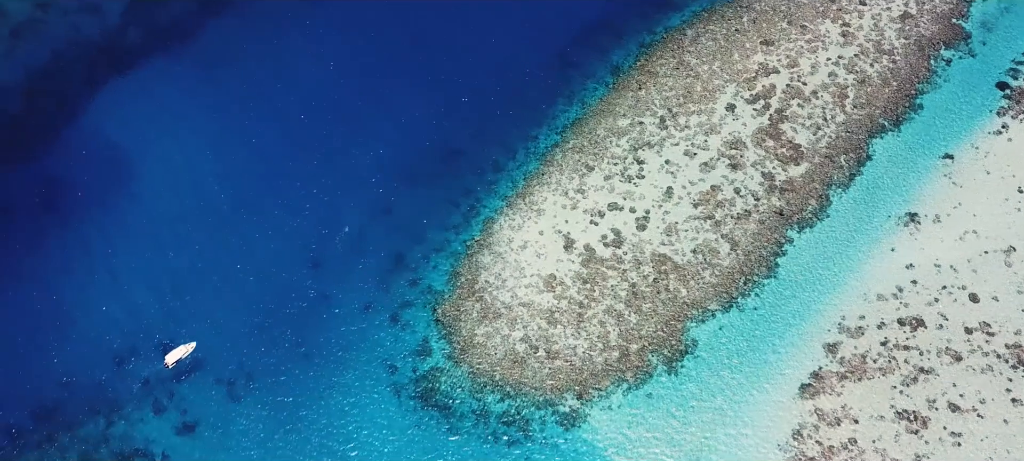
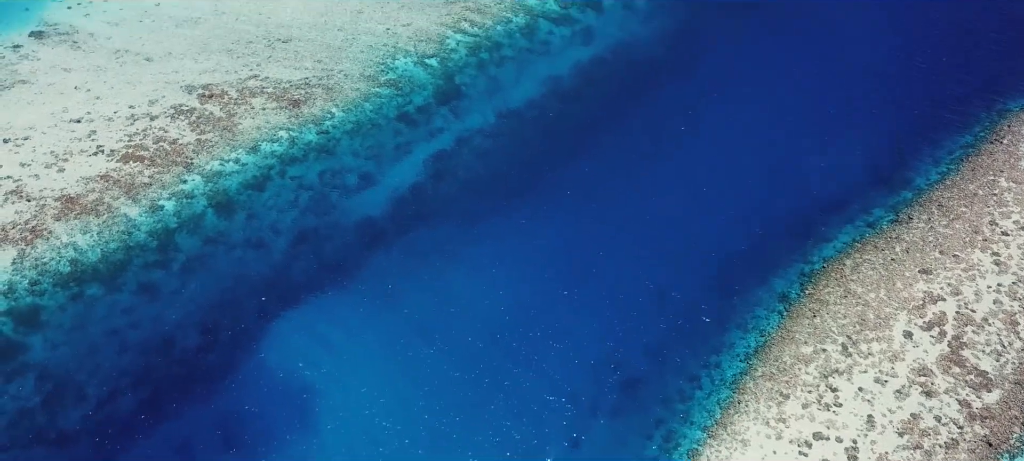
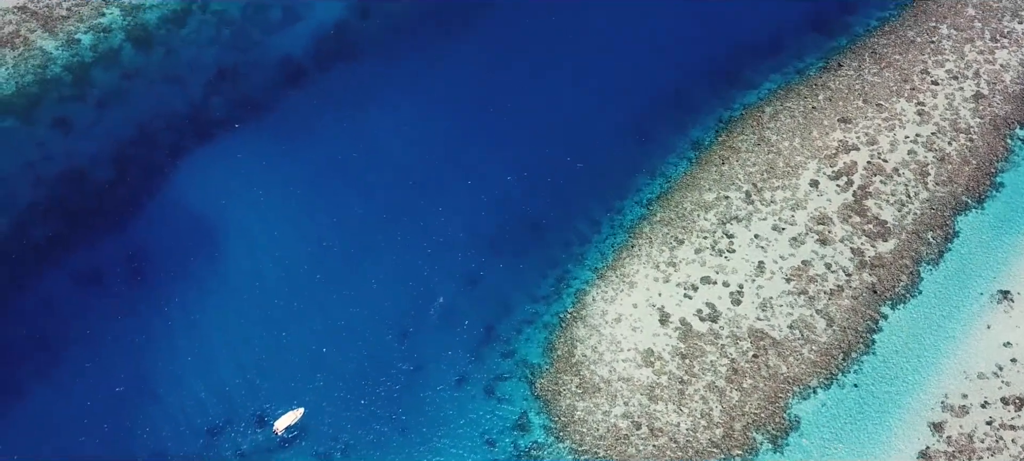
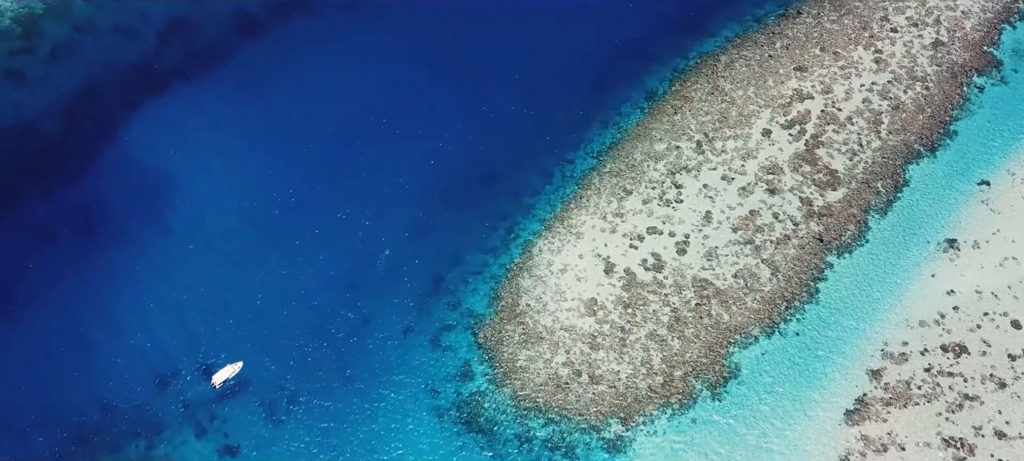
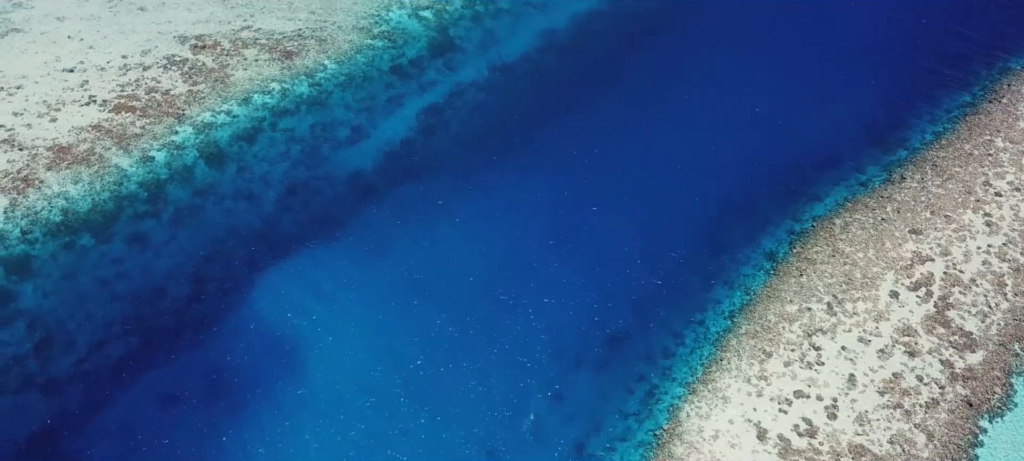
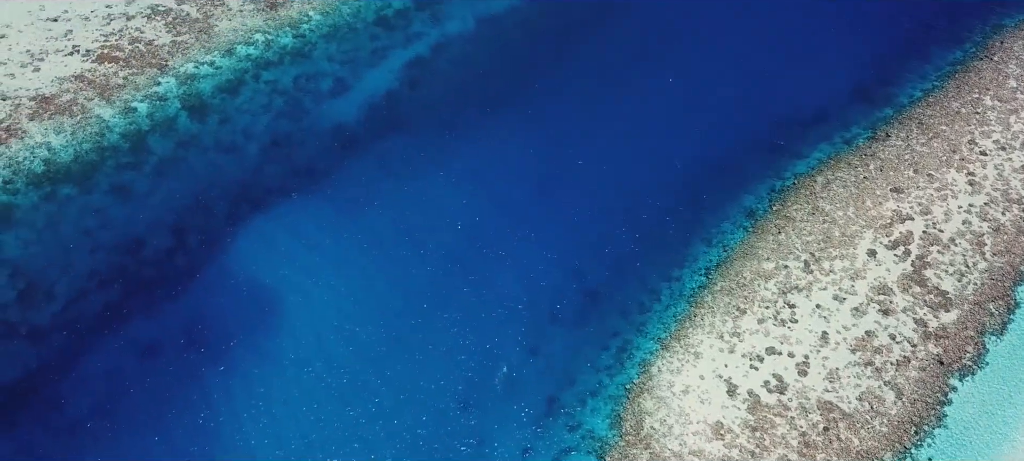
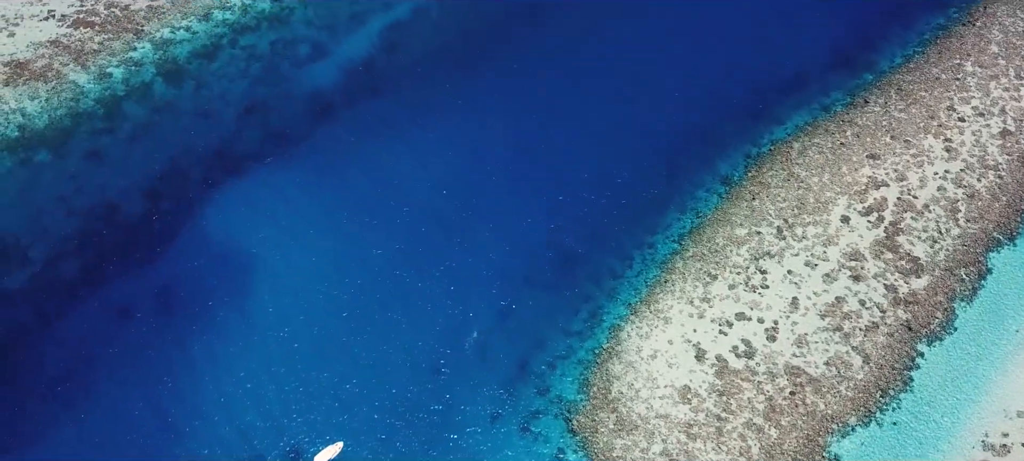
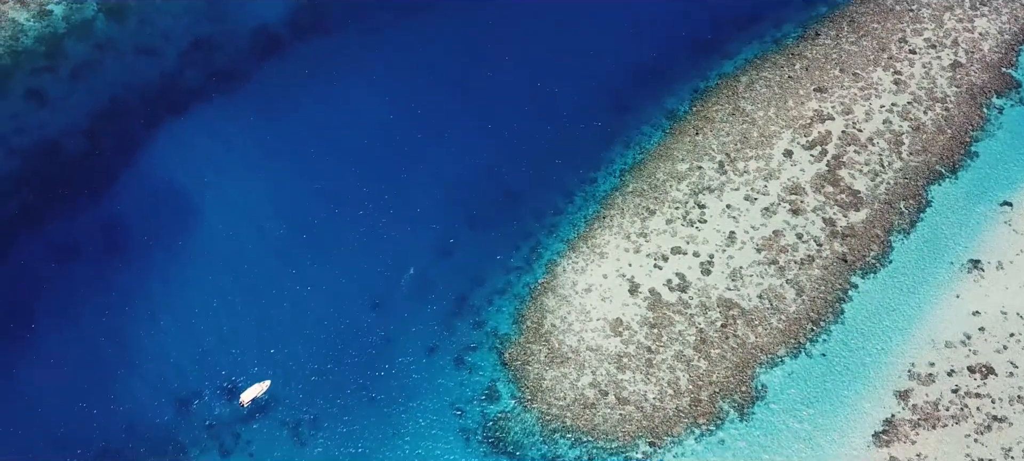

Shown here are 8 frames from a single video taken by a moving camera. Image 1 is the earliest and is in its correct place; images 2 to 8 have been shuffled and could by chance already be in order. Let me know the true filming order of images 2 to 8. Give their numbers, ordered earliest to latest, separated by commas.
4, 8, 3, 7, 6, 5, 2
